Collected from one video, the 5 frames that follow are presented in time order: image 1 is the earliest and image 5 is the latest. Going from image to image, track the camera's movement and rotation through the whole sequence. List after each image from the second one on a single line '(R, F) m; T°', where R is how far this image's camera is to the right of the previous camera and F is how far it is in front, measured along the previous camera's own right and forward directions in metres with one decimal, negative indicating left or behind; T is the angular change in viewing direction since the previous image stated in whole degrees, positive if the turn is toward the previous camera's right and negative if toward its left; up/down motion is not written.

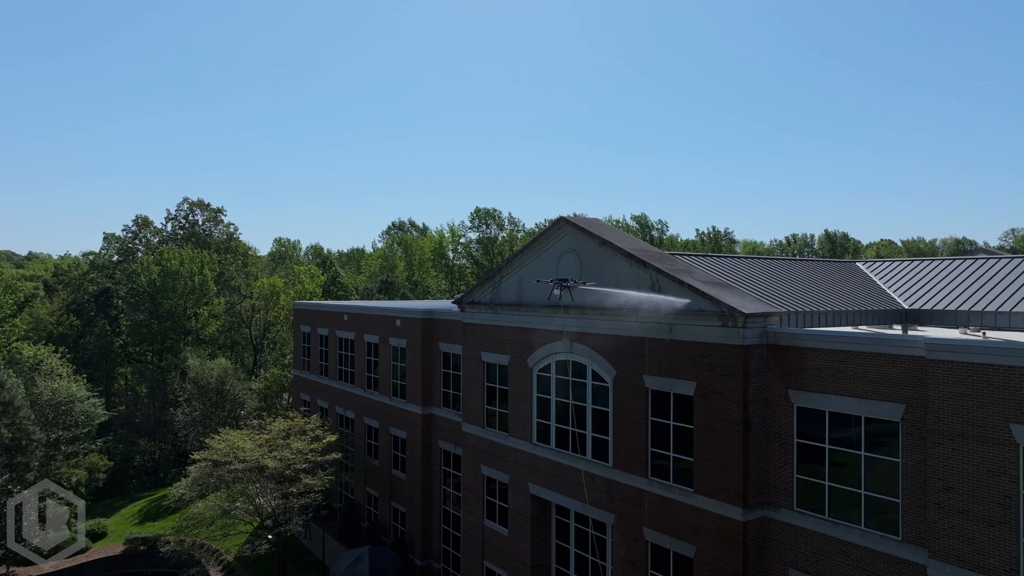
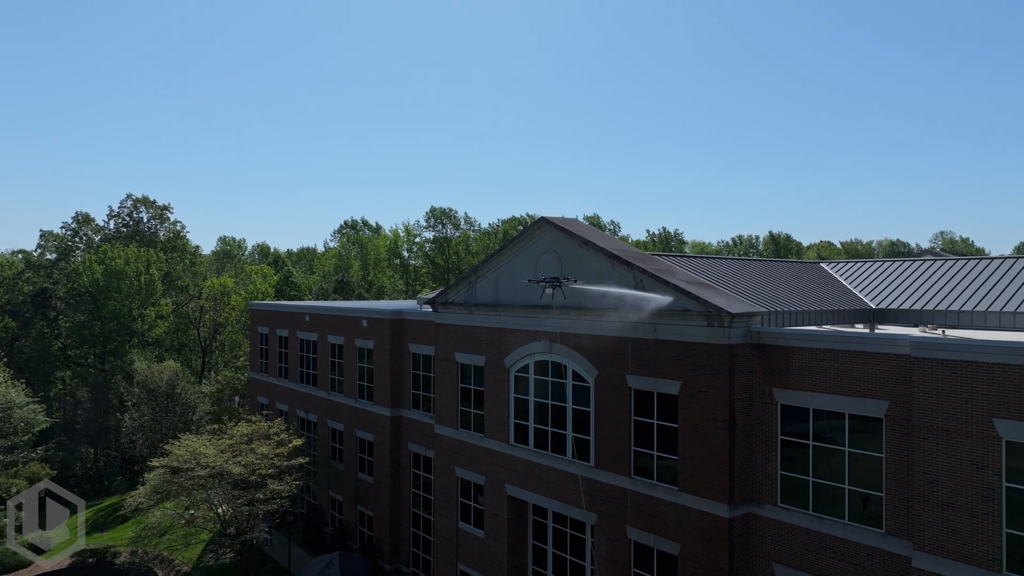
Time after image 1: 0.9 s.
(-0.9, +0.2) m; +4°
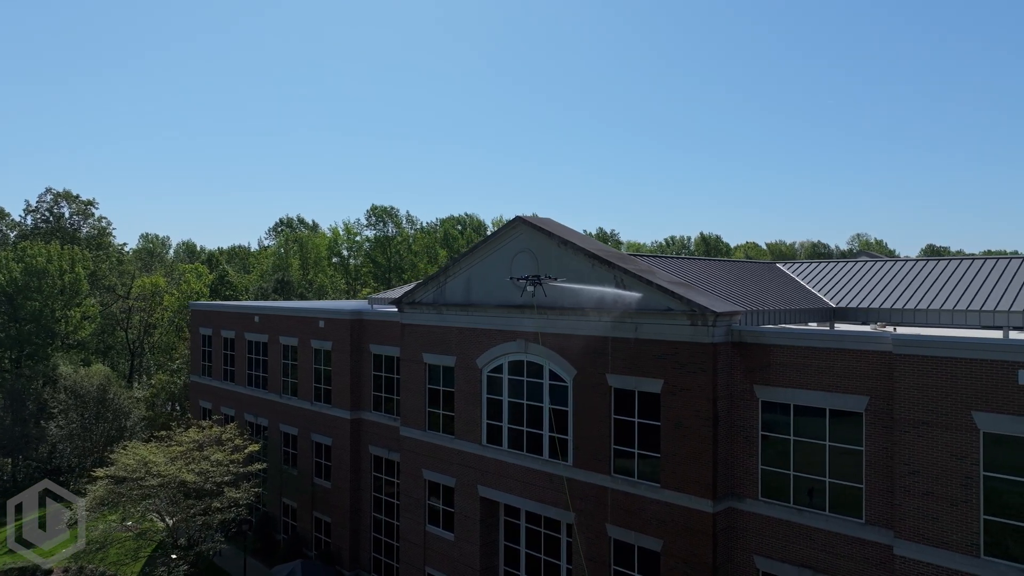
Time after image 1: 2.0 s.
(-1.2, +0.2) m; +6°
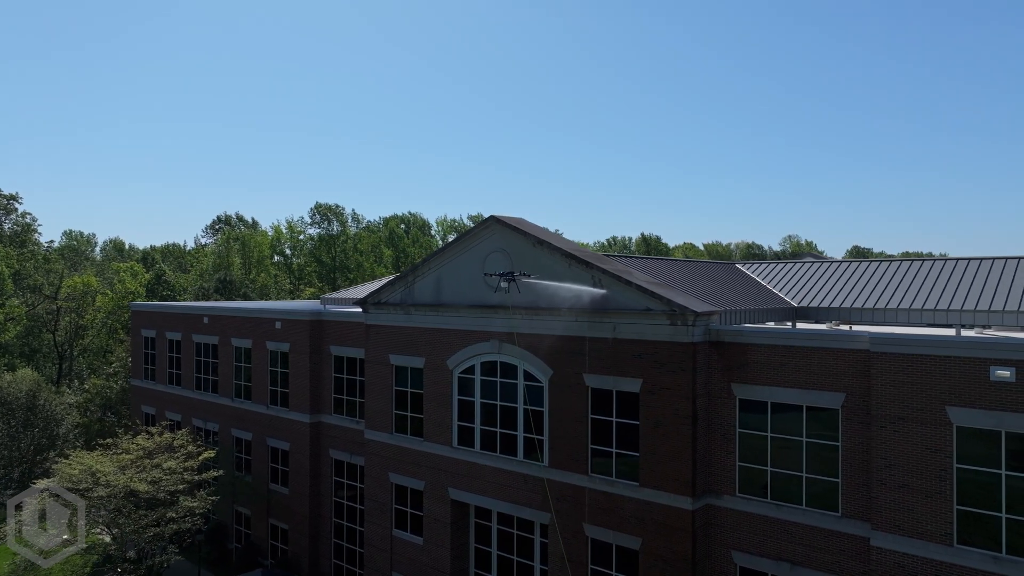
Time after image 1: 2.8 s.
(-1.0, +0.2) m; +5°
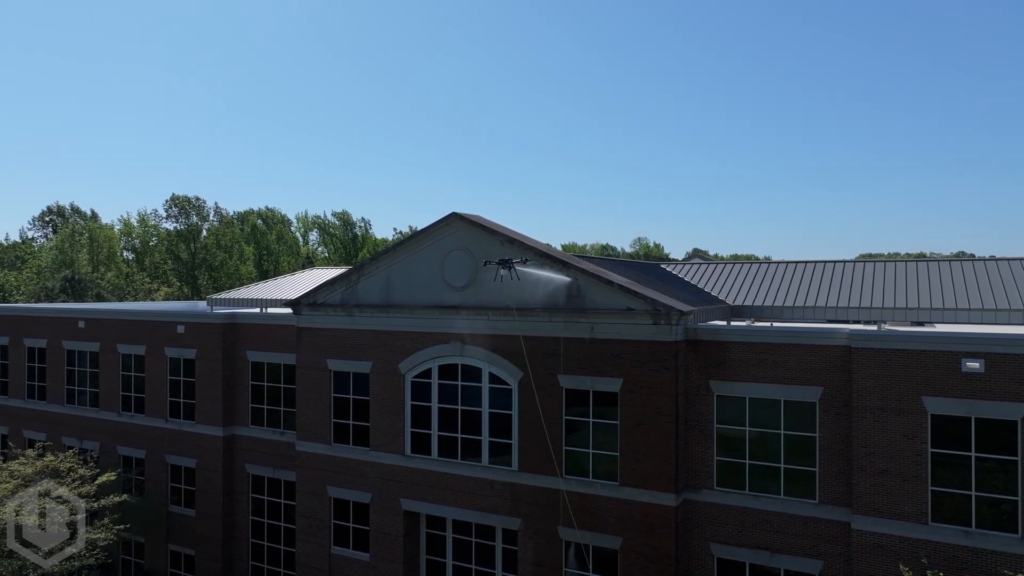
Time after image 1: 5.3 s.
(-3.0, +0.9) m; +12°
